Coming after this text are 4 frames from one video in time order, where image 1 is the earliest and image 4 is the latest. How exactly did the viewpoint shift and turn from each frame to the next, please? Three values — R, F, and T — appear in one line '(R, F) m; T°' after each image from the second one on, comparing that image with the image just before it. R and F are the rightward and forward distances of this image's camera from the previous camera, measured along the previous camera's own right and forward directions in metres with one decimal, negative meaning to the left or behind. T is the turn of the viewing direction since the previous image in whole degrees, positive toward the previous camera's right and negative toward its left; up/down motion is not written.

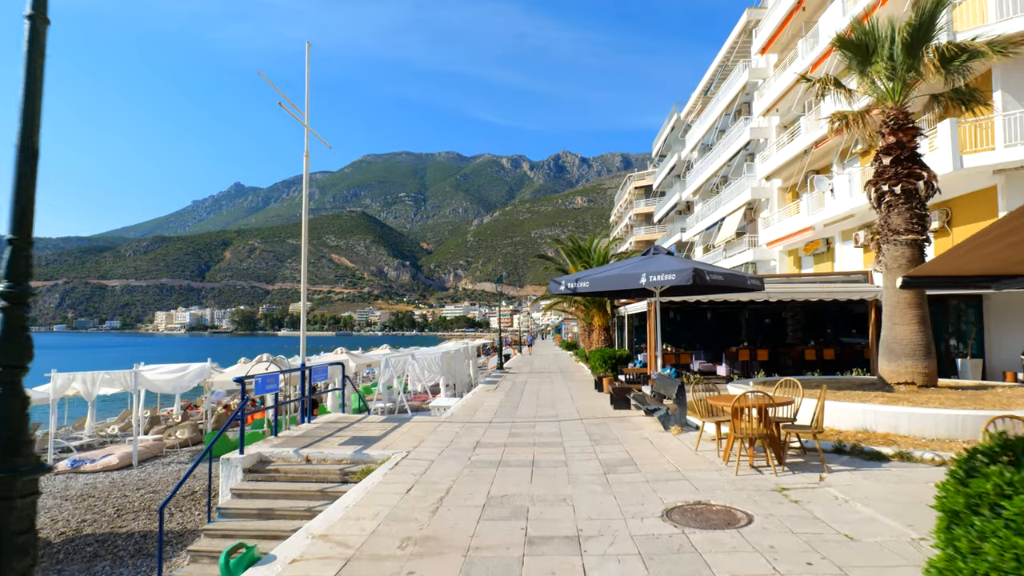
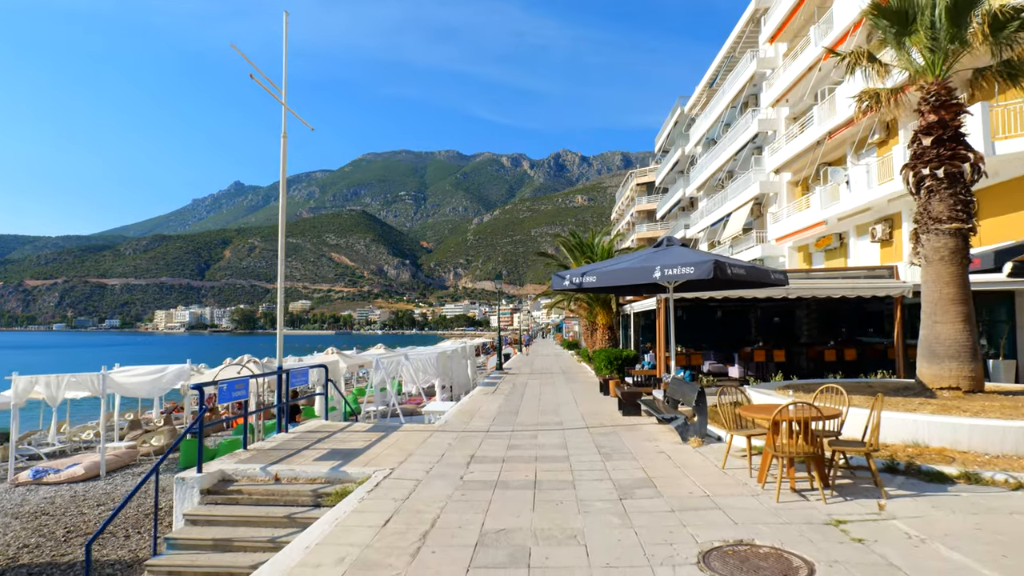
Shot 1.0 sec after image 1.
(0.0, +1.0) m; 0°
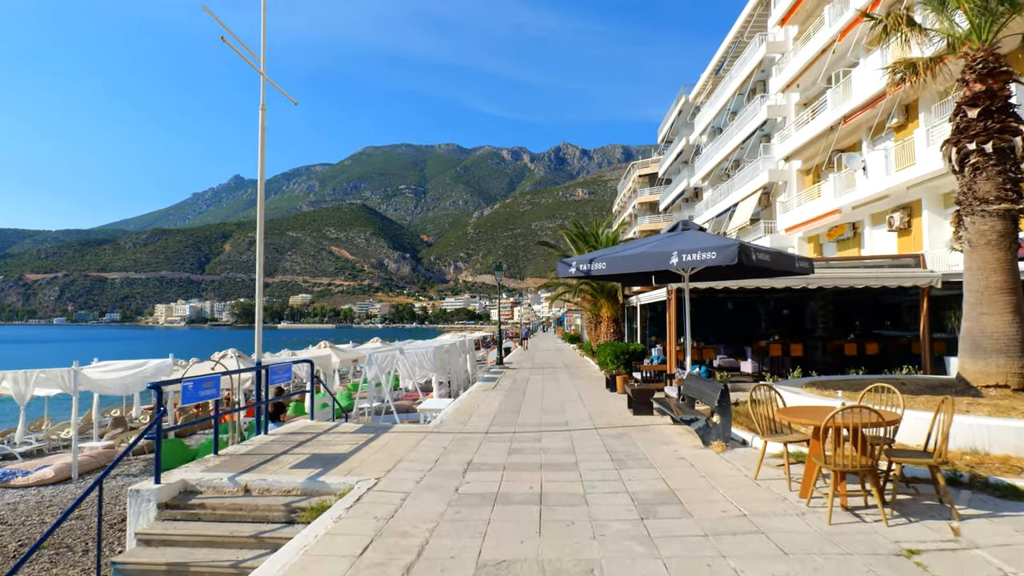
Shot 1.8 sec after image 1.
(0.0, +0.9) m; 0°
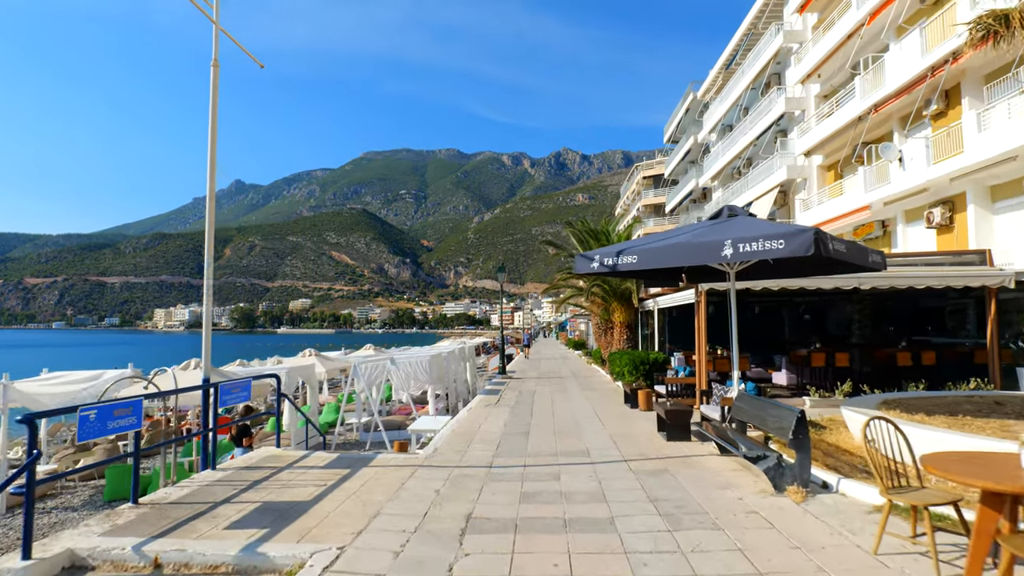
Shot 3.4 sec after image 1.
(-0.1, +1.7) m; 0°
